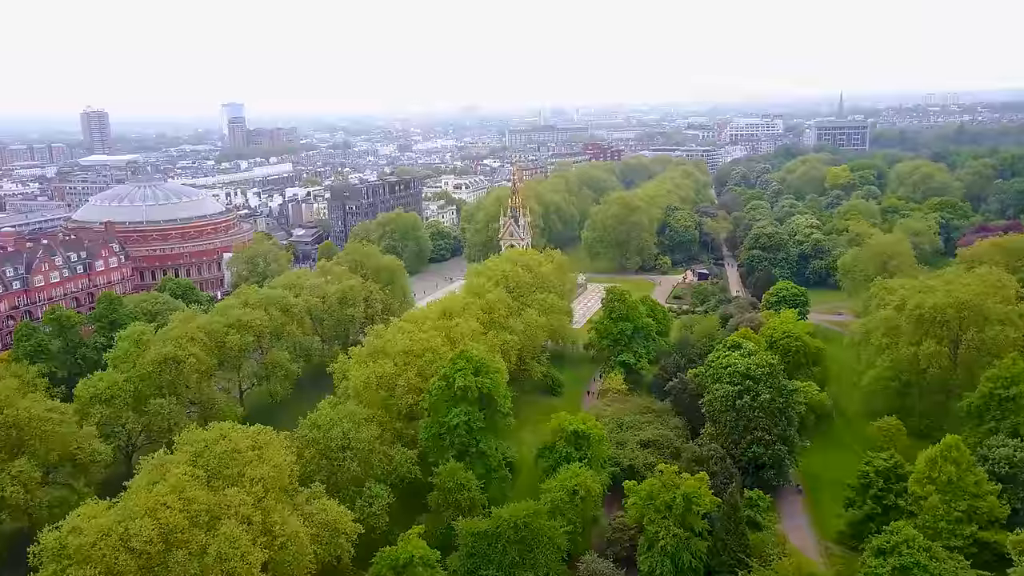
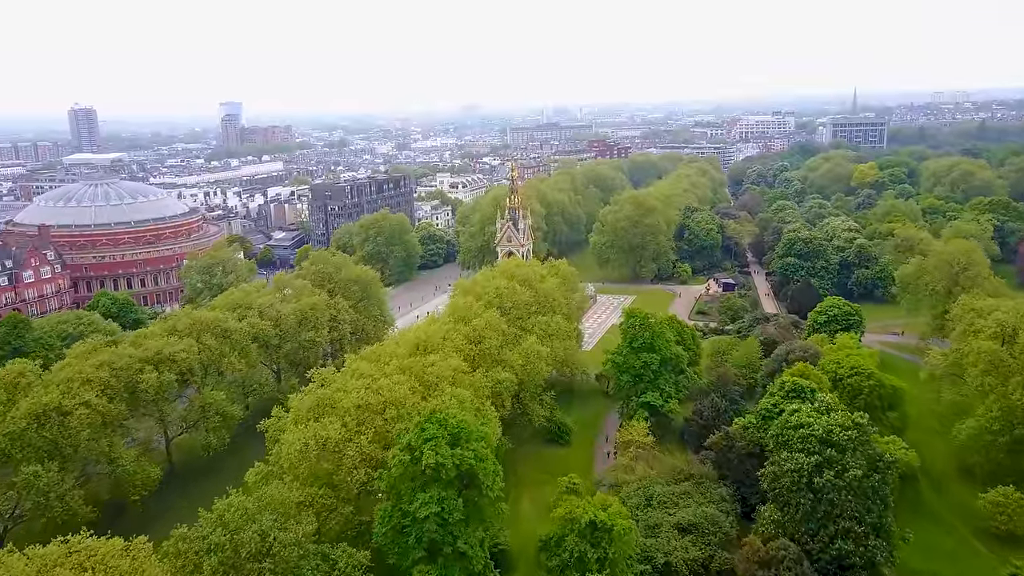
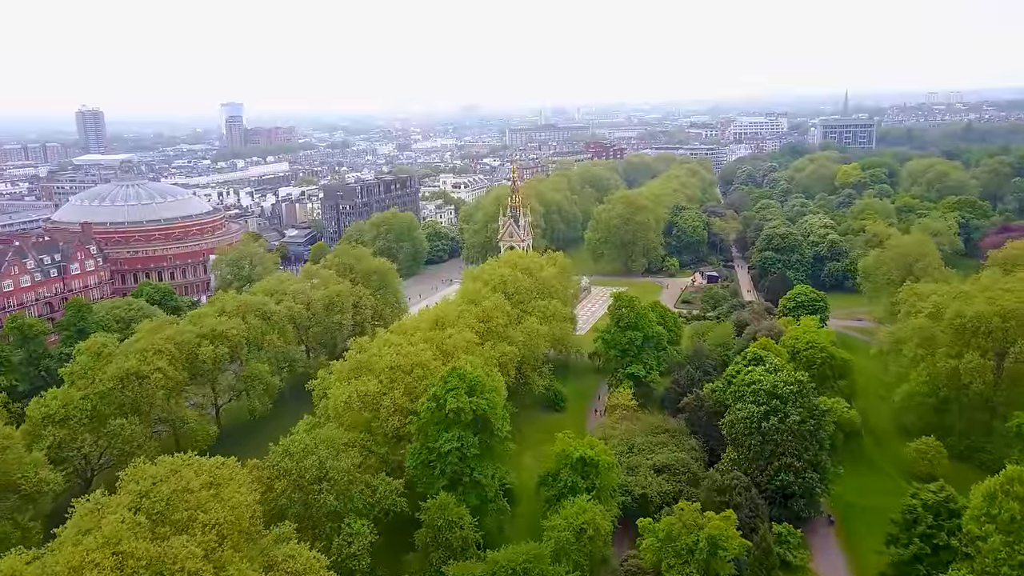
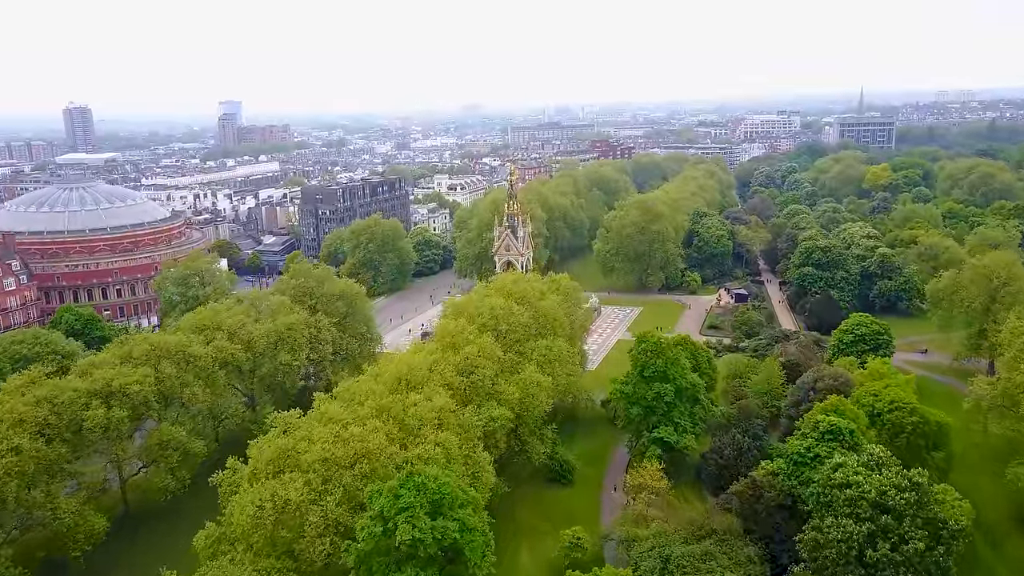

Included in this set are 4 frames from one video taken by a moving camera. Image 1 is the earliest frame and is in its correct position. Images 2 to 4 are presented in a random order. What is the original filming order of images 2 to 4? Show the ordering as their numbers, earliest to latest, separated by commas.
3, 2, 4
